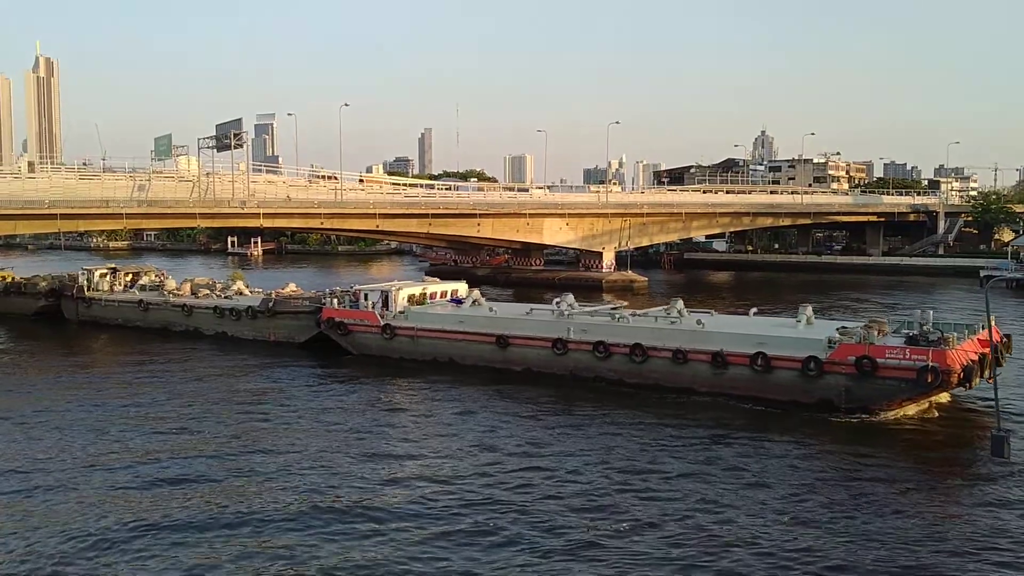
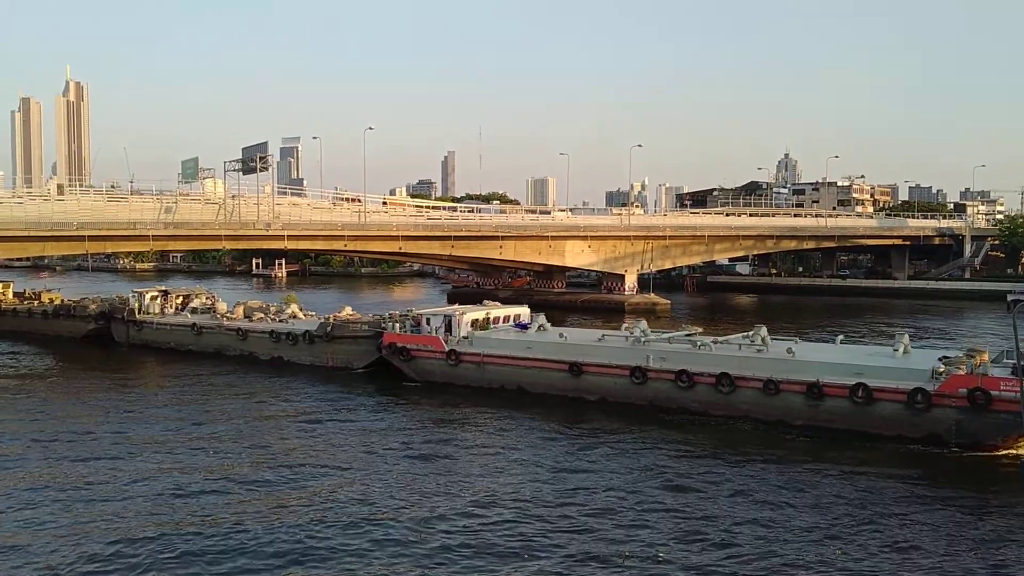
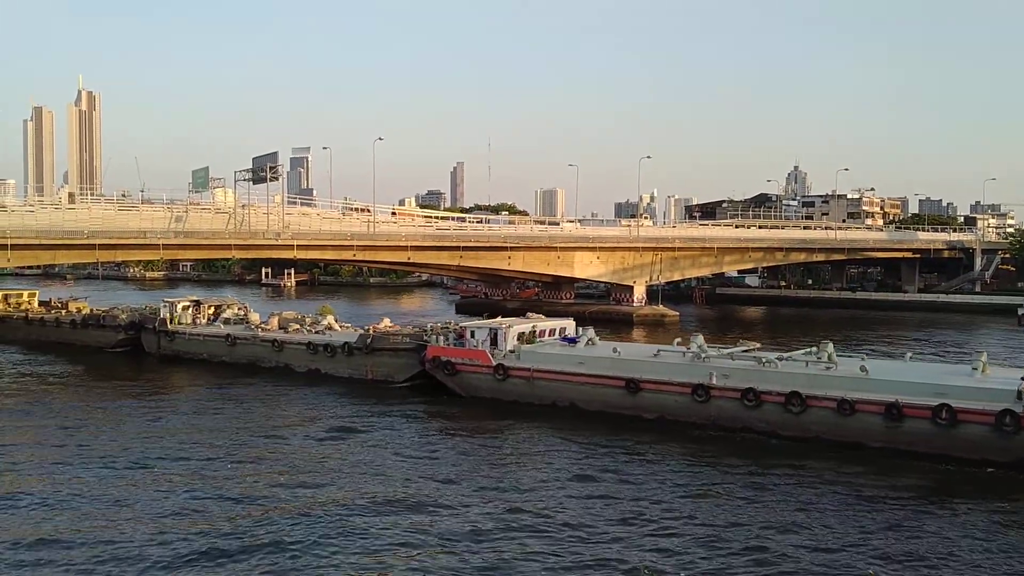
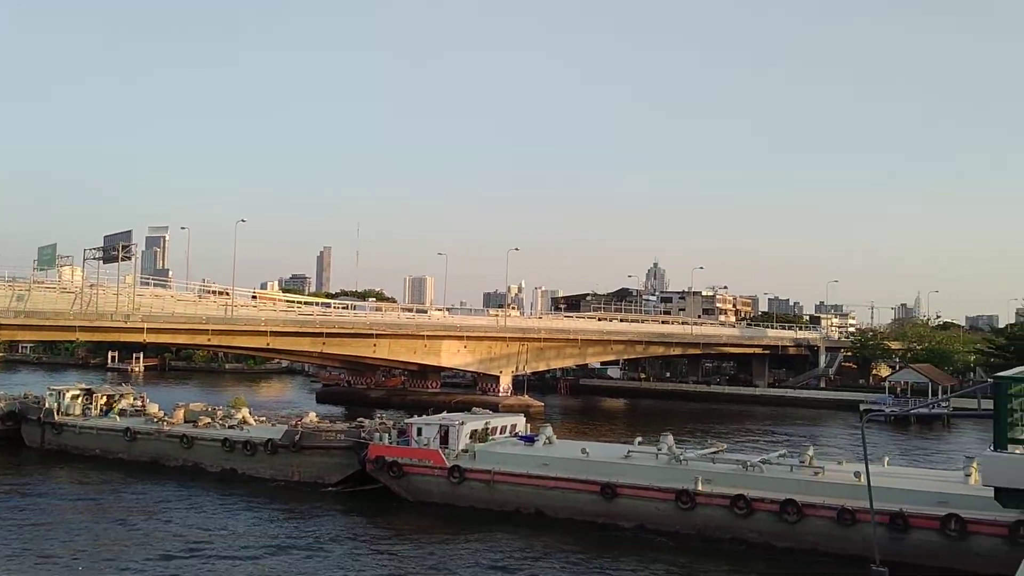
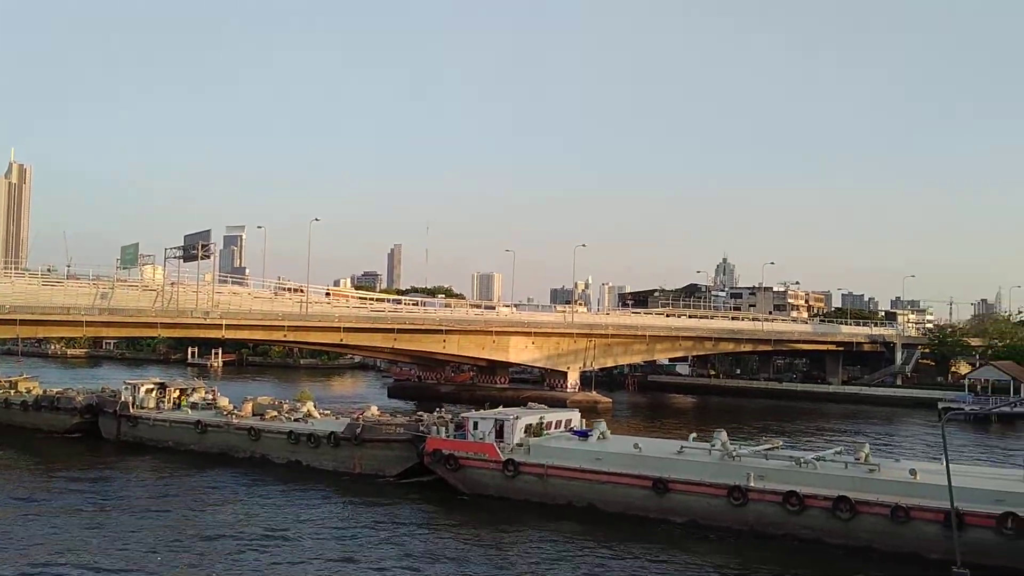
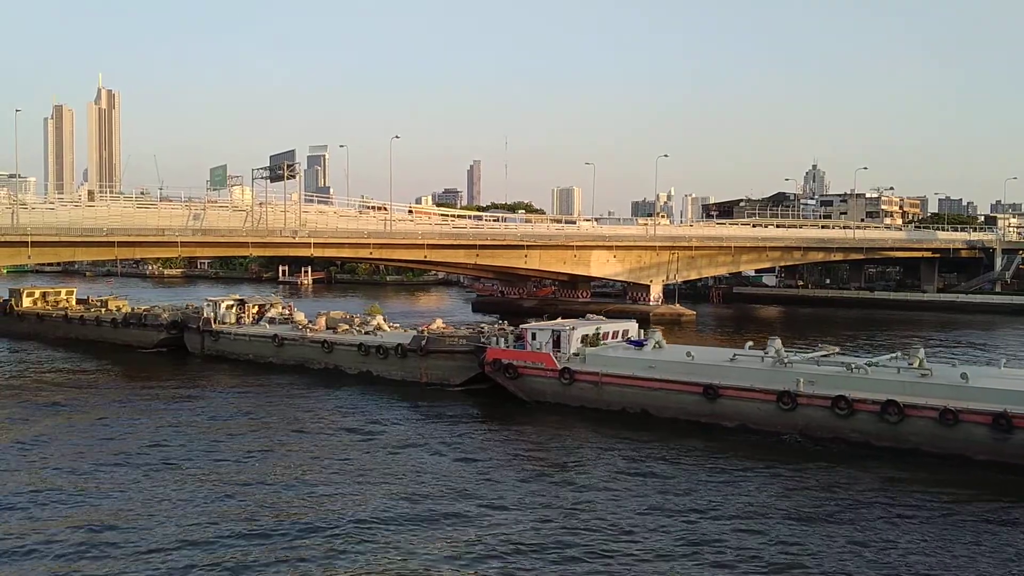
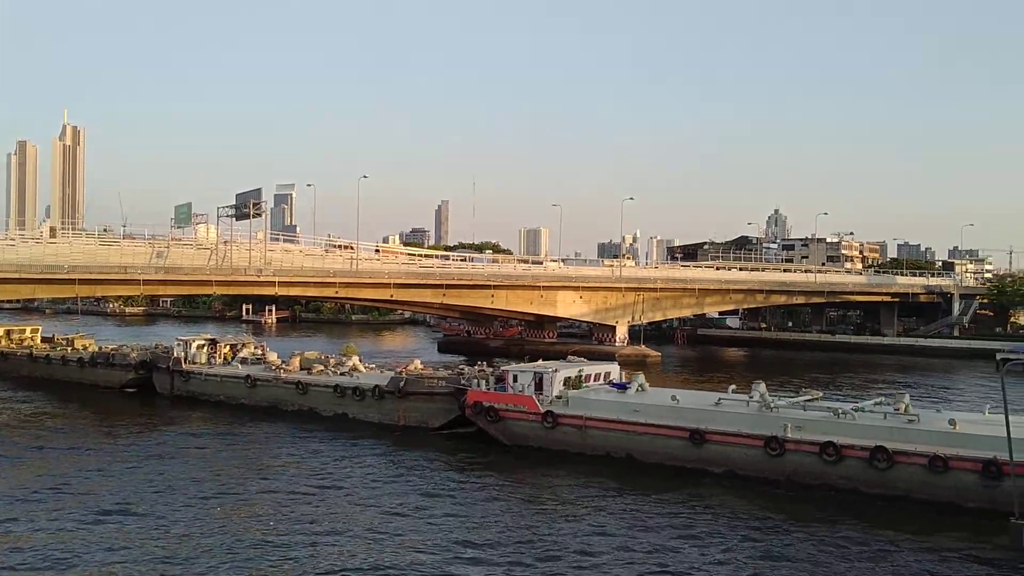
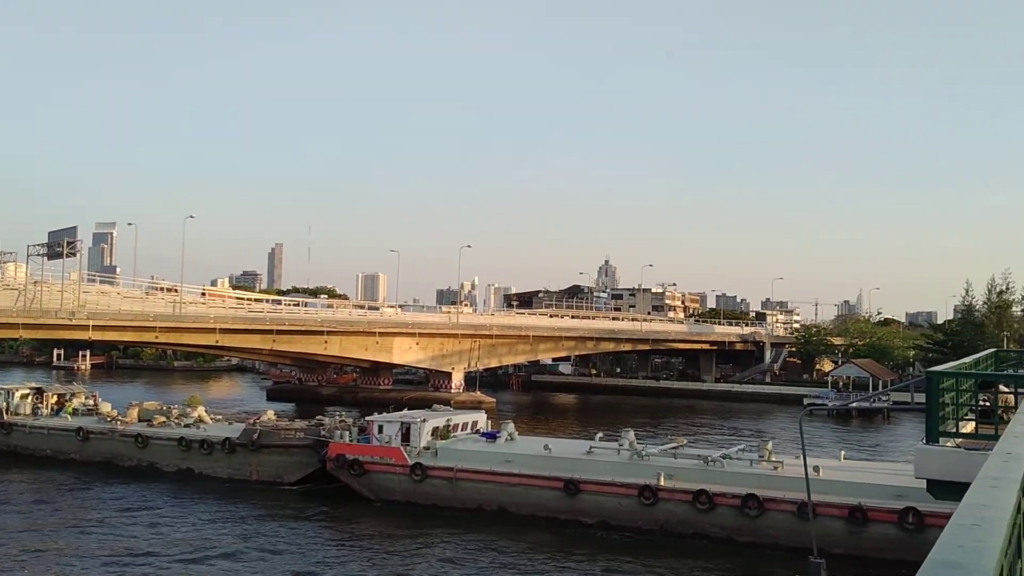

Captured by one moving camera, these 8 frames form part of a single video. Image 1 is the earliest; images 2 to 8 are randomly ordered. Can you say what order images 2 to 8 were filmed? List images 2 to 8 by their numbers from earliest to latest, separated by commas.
2, 3, 6, 7, 5, 4, 8
